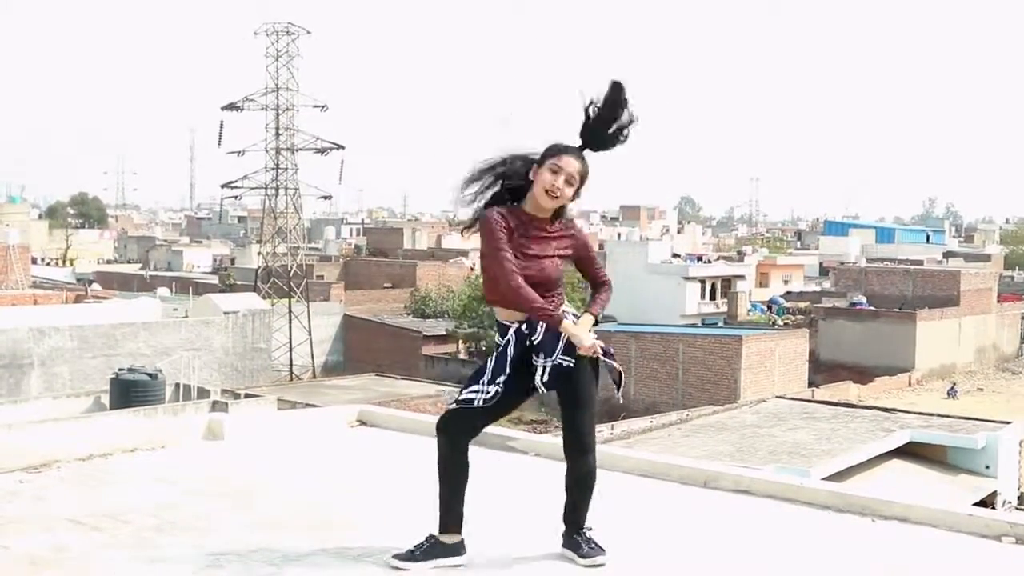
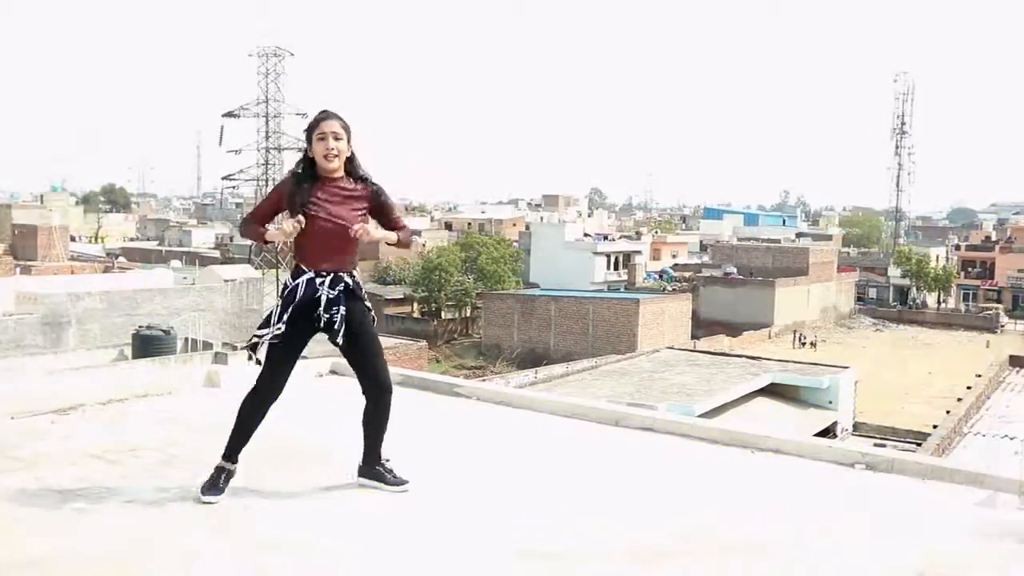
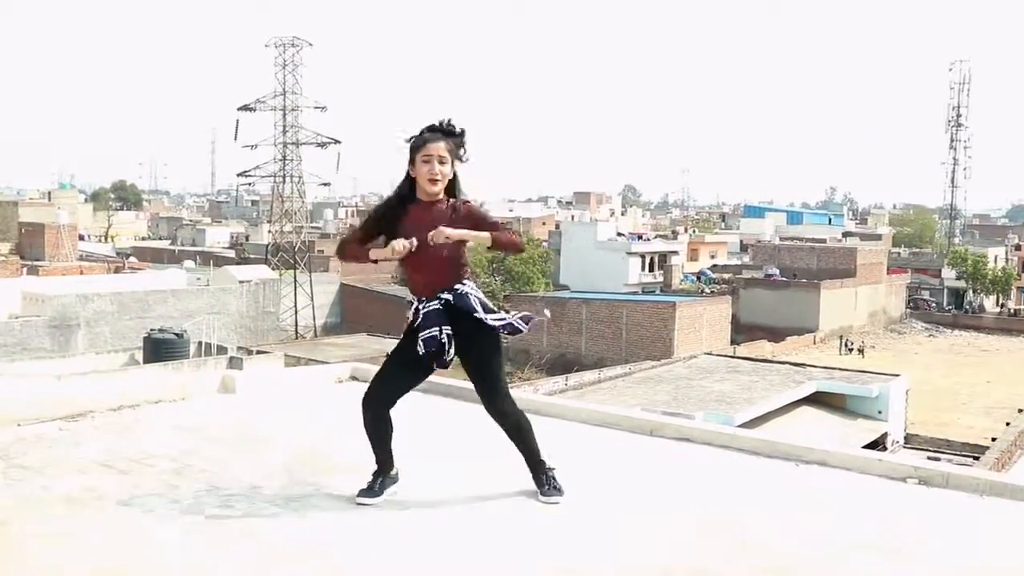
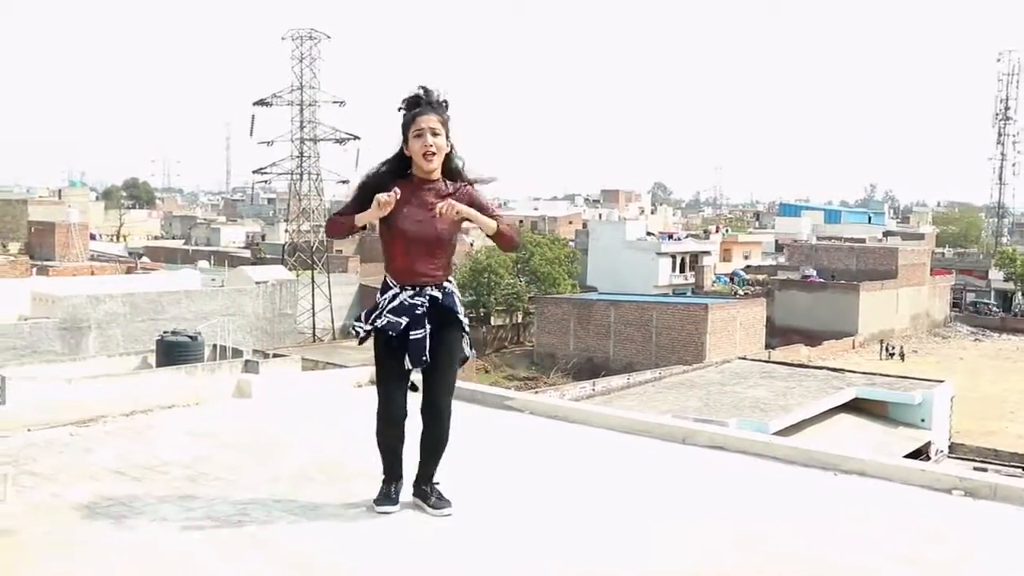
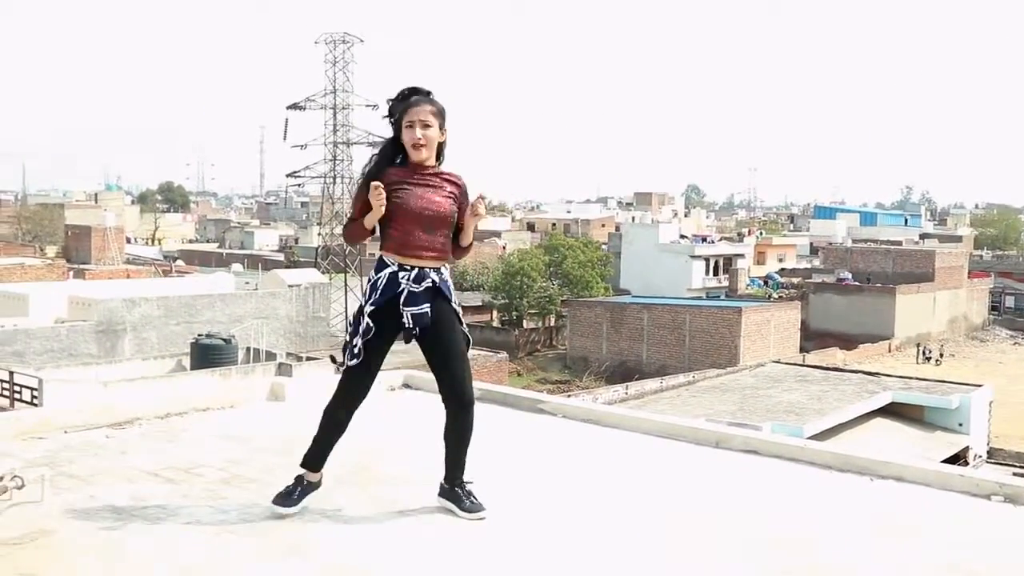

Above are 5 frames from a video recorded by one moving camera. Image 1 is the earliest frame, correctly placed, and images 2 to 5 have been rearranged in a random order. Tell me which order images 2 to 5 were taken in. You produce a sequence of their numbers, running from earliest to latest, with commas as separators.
2, 3, 4, 5
